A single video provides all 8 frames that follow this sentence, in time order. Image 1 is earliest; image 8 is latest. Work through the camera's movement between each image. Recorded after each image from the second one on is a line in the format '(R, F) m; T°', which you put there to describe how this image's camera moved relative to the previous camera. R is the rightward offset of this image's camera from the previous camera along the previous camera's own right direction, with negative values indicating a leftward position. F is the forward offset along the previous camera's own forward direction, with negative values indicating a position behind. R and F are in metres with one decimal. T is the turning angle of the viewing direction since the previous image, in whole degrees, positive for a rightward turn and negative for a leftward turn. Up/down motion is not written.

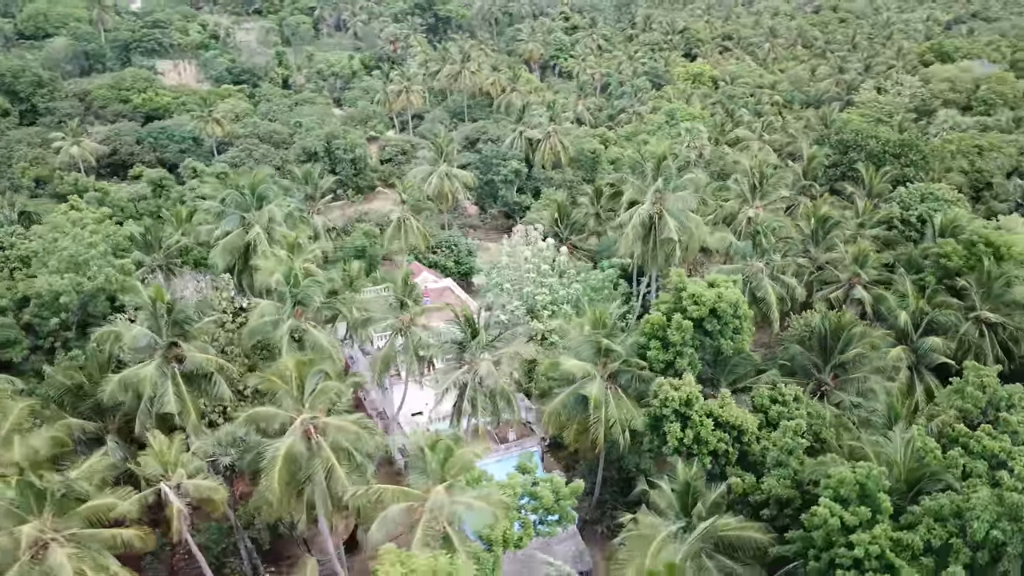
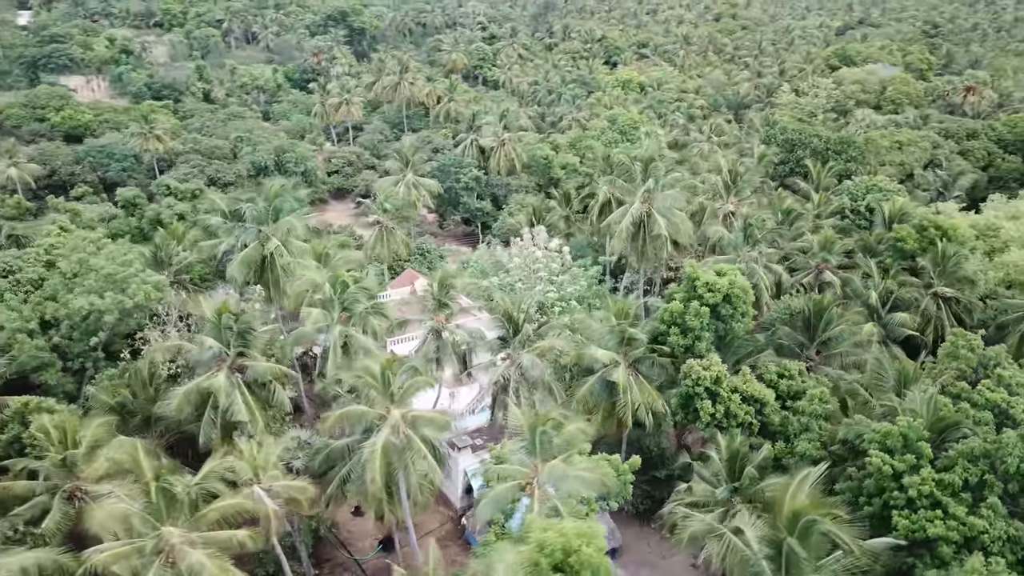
(-3.6, -1.1) m; +7°
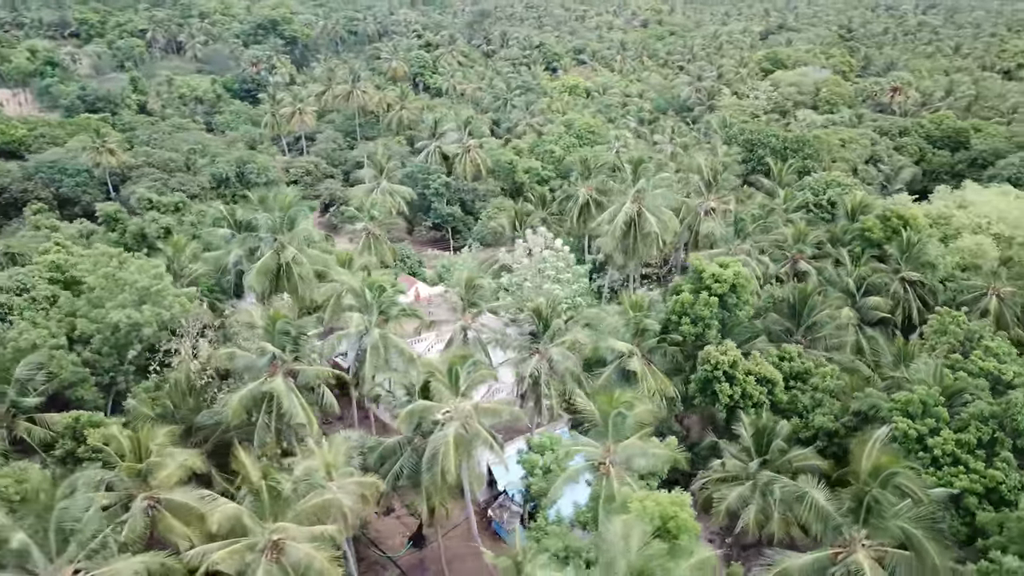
(-3.0, -0.9) m; +5°
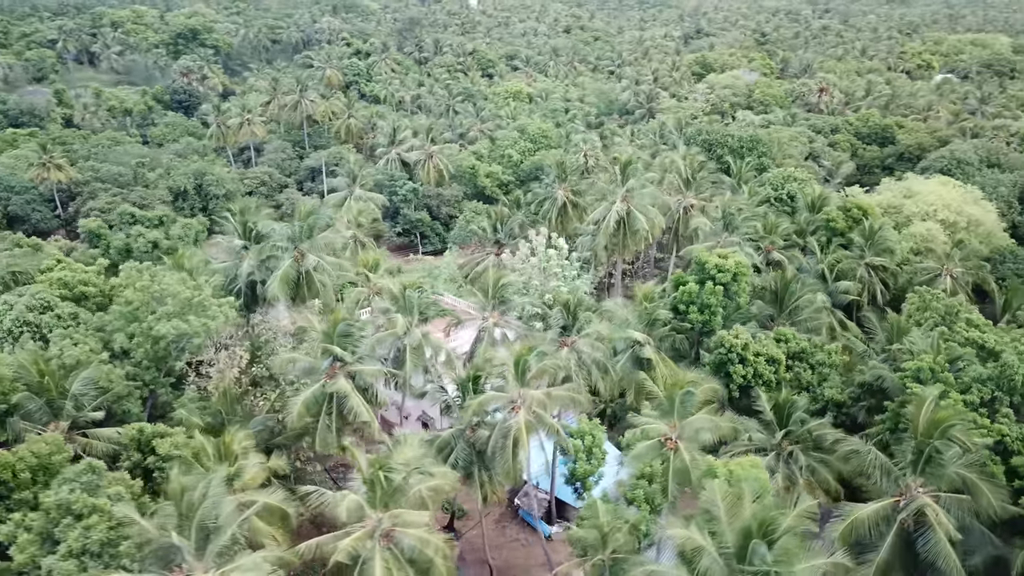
(-3.4, -1.0) m; +6°
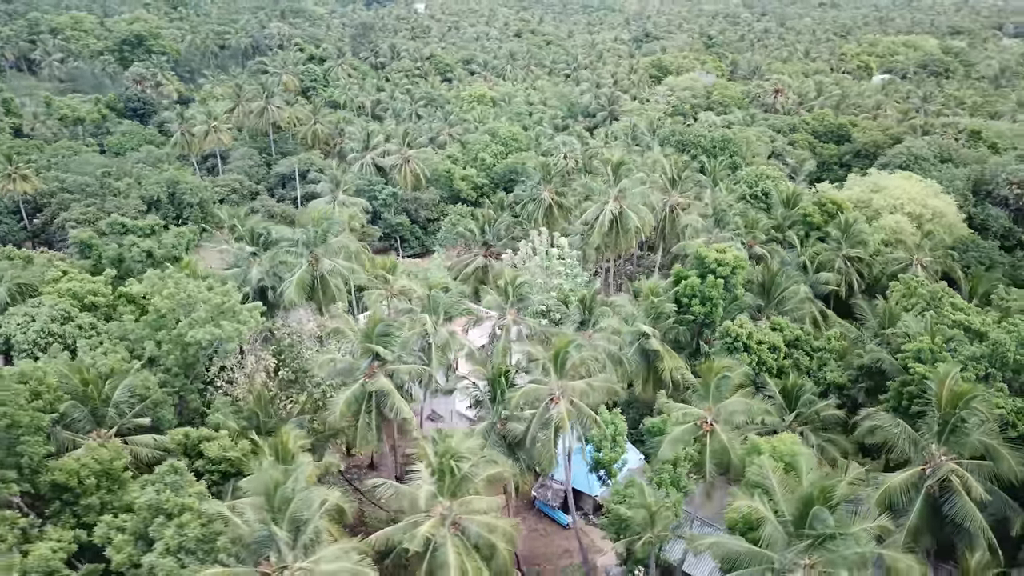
(-2.3, -0.8) m; +4°
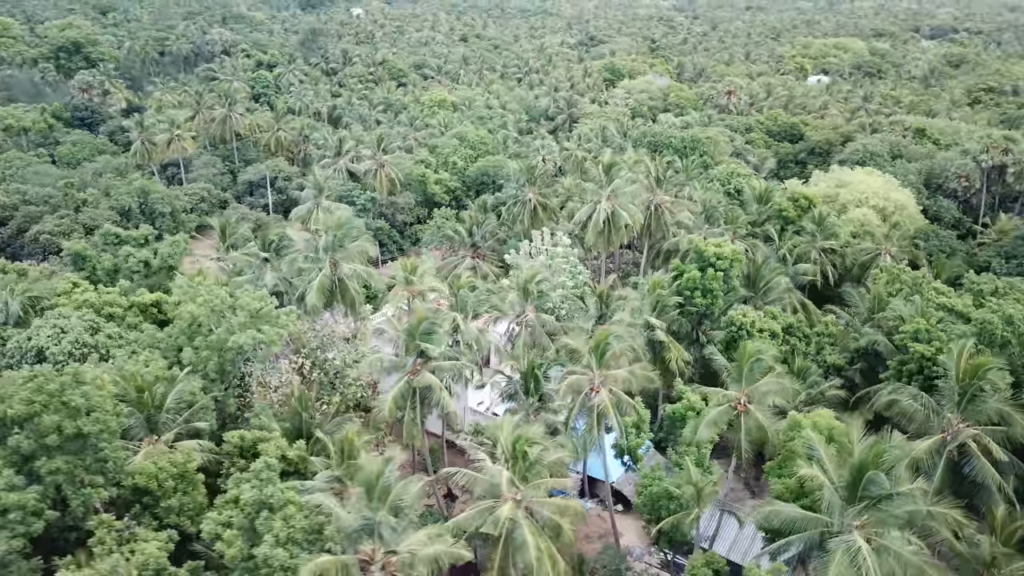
(-2.7, -0.9) m; +5°
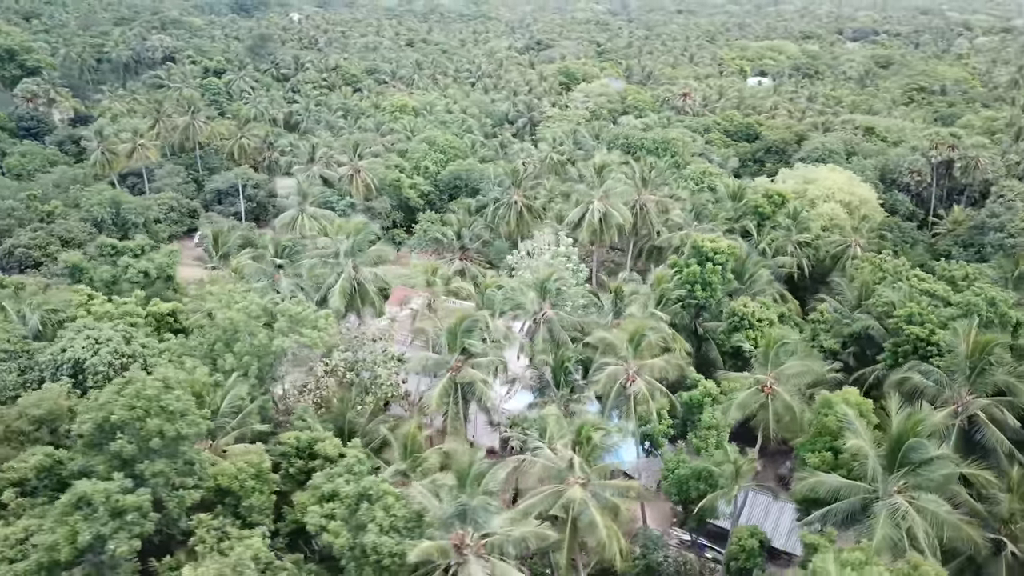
(-2.8, -0.9) m; +5°
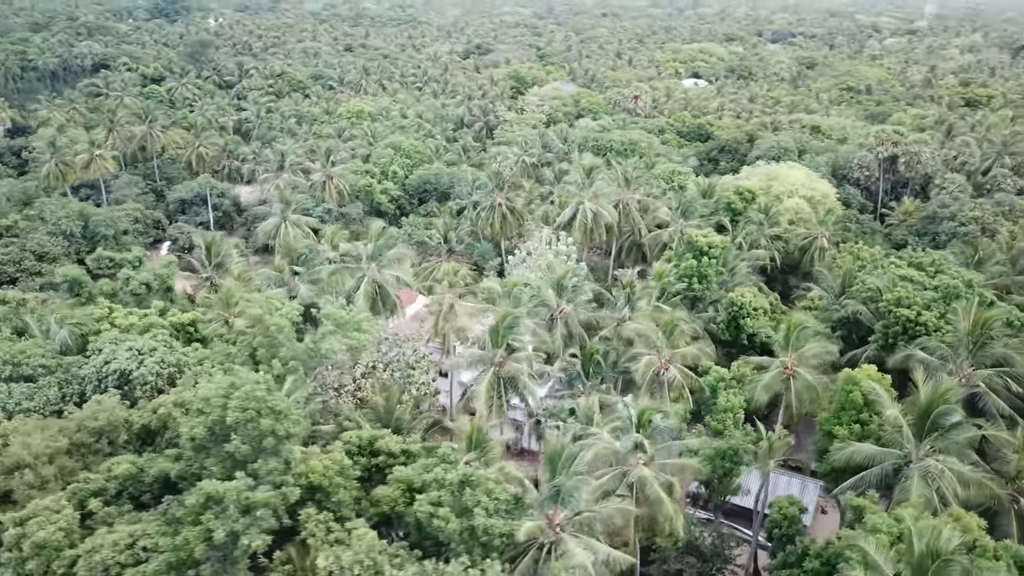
(-3.2, -1.0) m; +5°
